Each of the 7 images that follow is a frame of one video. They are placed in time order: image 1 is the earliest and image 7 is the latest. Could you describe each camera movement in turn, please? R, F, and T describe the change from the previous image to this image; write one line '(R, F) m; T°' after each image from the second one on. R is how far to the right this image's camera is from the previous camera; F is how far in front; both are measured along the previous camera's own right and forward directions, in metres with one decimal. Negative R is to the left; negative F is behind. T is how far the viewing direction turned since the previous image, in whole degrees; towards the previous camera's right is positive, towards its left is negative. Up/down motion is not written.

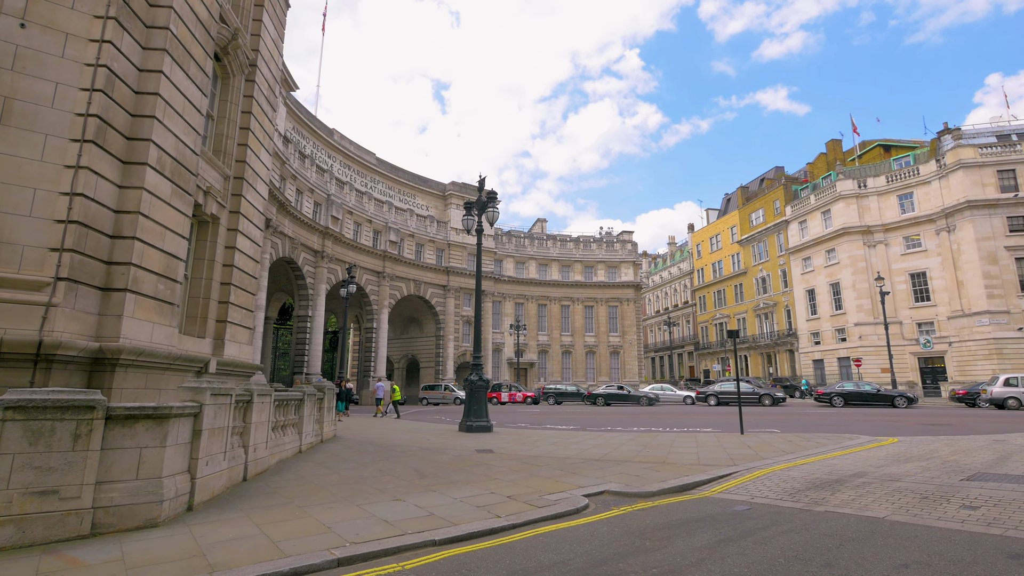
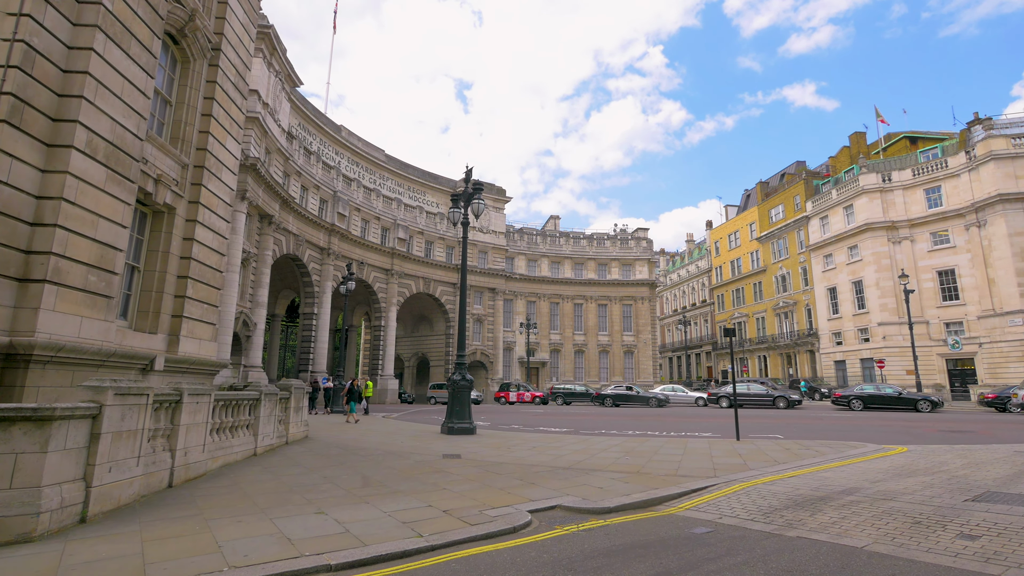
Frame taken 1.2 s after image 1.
(+1.0, +0.8) m; -2°
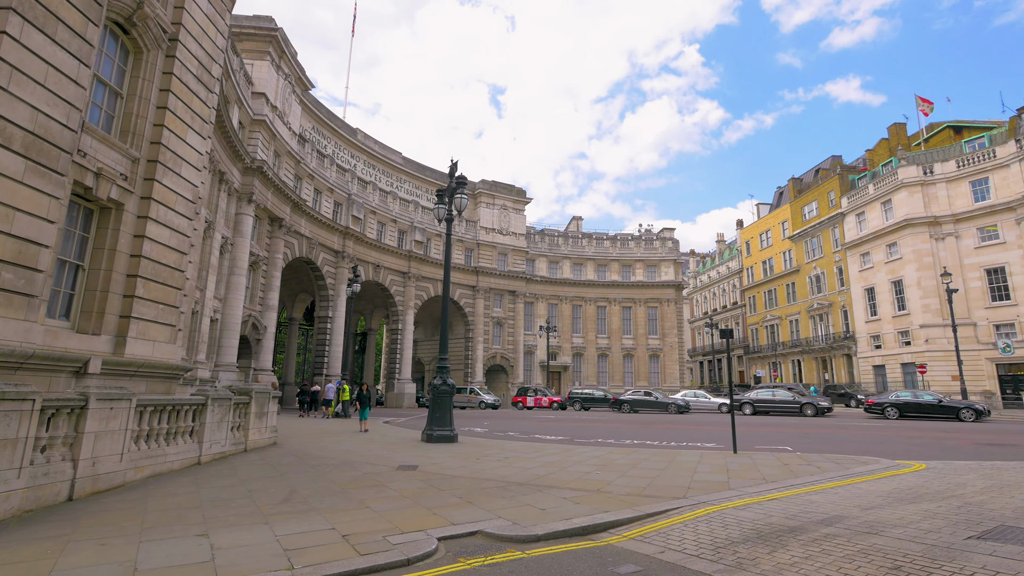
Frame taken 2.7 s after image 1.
(+1.3, +0.9) m; -4°
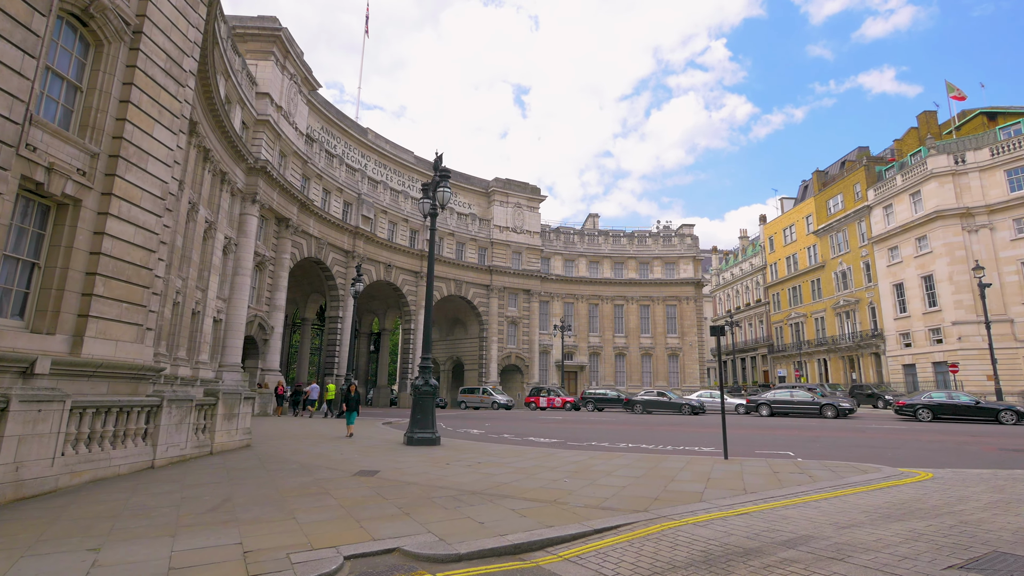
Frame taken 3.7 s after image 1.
(+1.0, +0.6) m; -3°
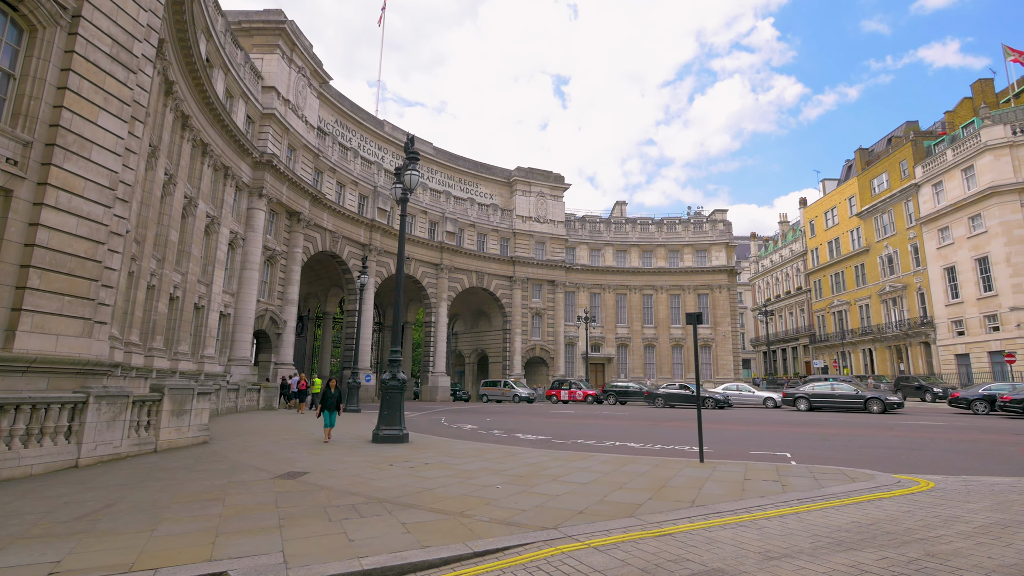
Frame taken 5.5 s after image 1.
(+1.6, +1.0) m; -4°
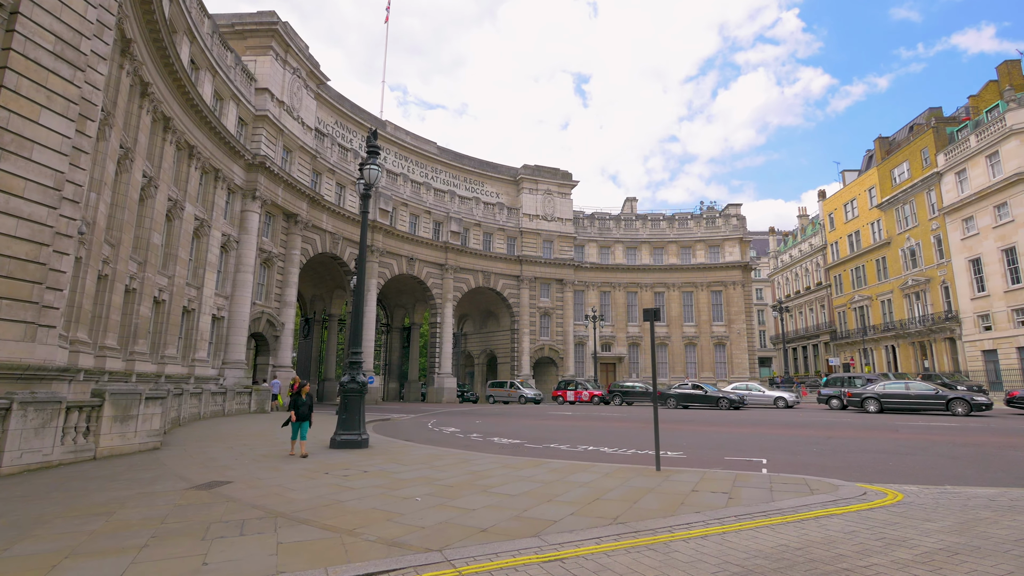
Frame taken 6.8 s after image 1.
(+1.3, +0.6) m; -2°
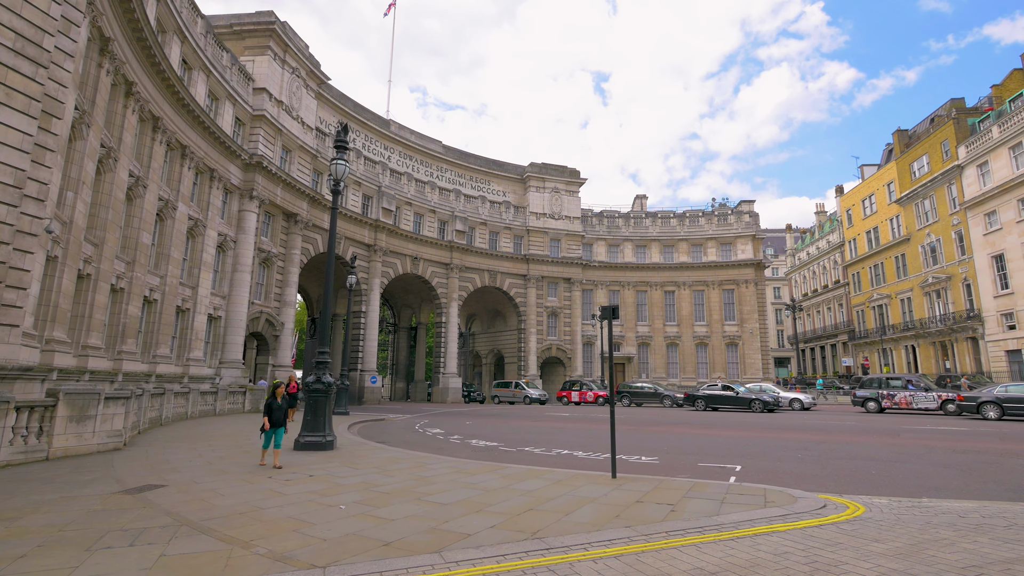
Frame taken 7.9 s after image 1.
(+1.1, +0.4) m; -2°
